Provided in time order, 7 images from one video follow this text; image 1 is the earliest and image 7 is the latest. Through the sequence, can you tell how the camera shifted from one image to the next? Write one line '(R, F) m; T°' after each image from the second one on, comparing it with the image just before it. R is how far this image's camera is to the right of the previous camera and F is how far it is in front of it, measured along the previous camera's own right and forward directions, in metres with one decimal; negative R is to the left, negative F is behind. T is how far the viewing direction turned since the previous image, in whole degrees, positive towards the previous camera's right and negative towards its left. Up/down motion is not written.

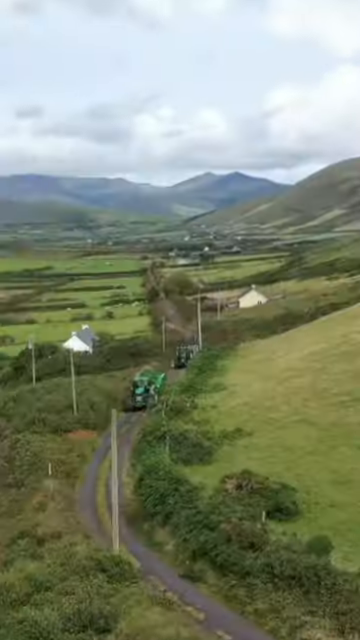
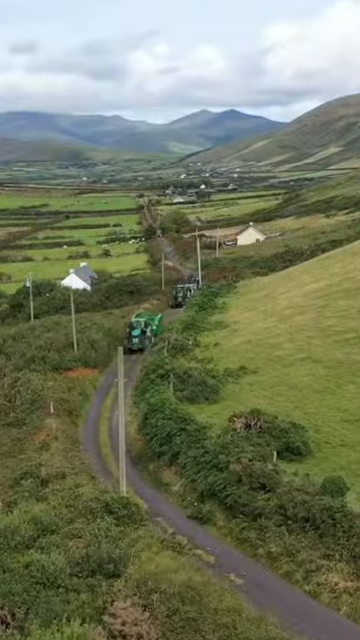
(-0.4, +1.5) m; 0°
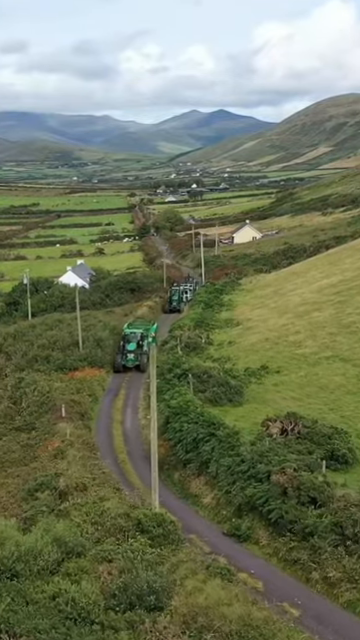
(-1.5, +3.8) m; +1°
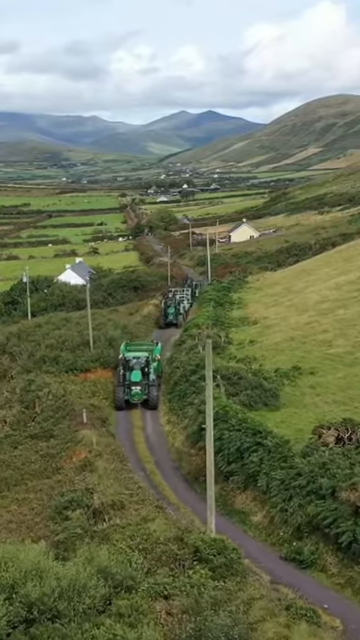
(-1.8, +4.0) m; +1°
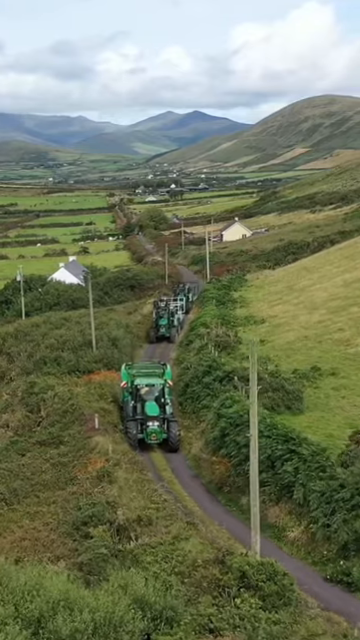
(-1.2, +2.8) m; +1°
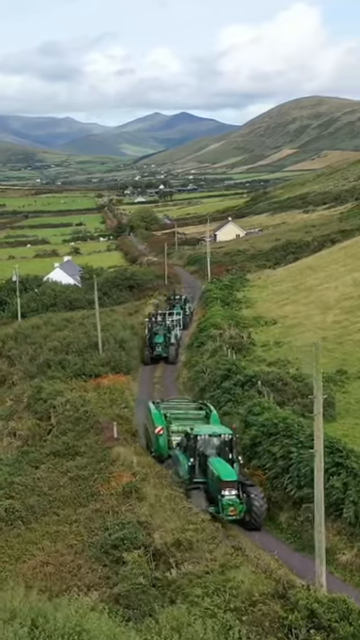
(-1.3, +2.8) m; +1°
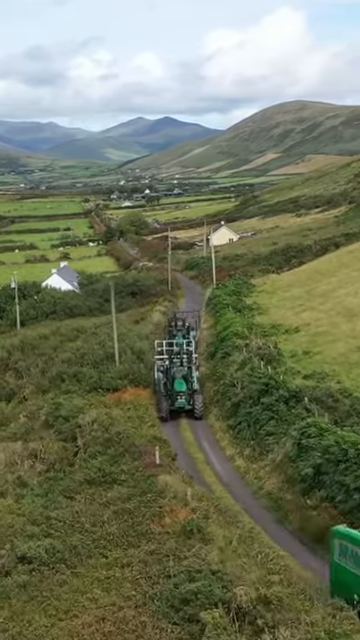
(-2.0, +3.6) m; +1°
